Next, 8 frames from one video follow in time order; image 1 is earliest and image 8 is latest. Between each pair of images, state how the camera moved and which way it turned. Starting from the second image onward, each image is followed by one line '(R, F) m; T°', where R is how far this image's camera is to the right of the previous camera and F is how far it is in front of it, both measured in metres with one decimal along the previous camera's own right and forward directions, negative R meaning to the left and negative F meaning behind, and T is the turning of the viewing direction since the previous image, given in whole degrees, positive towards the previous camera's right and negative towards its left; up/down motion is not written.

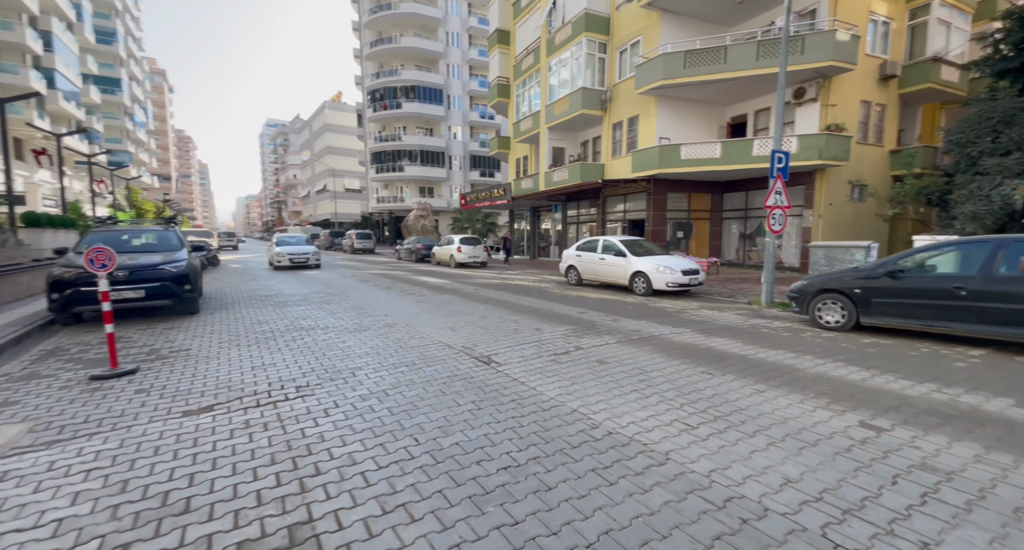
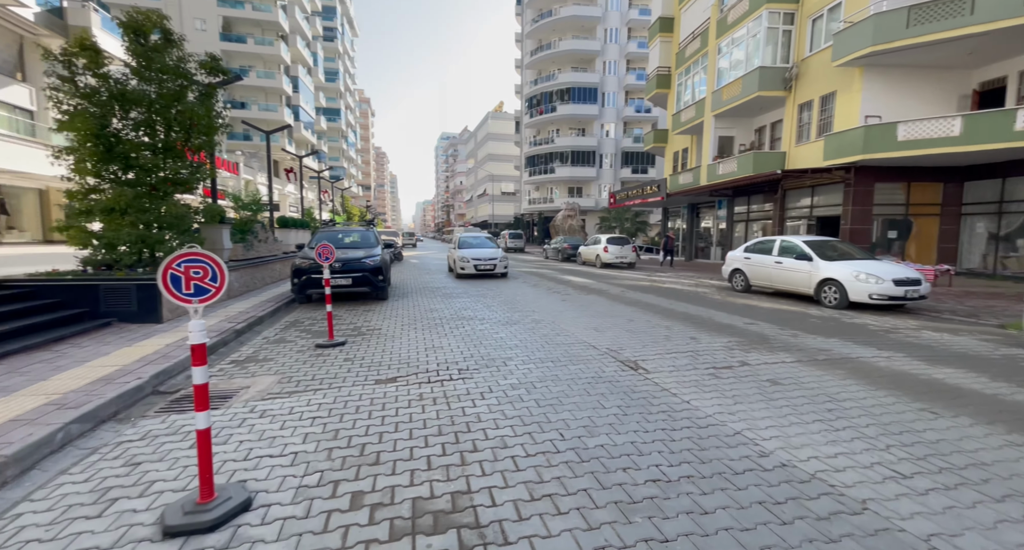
(-0.4, +1.6) m; -17°
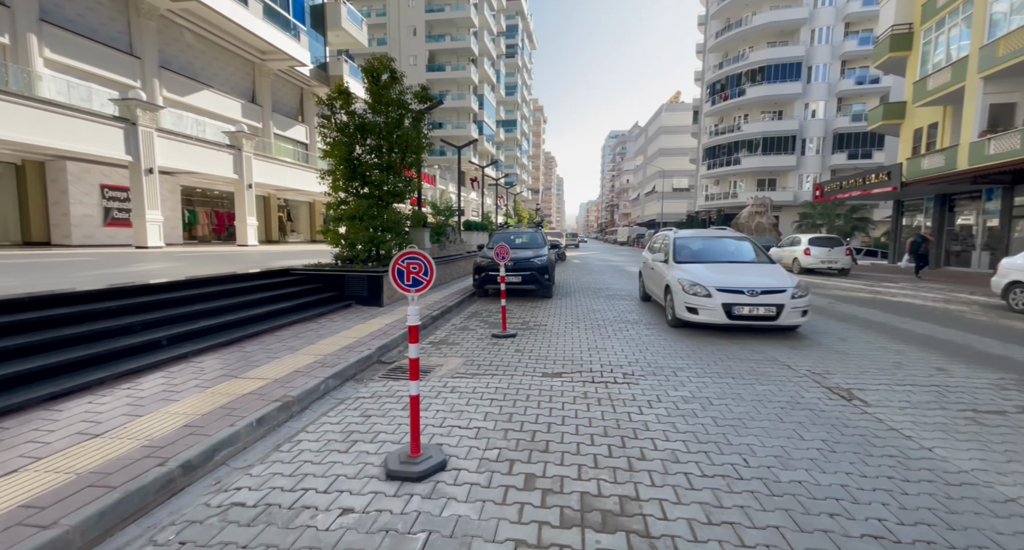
(-0.3, -1.4) m; -19°
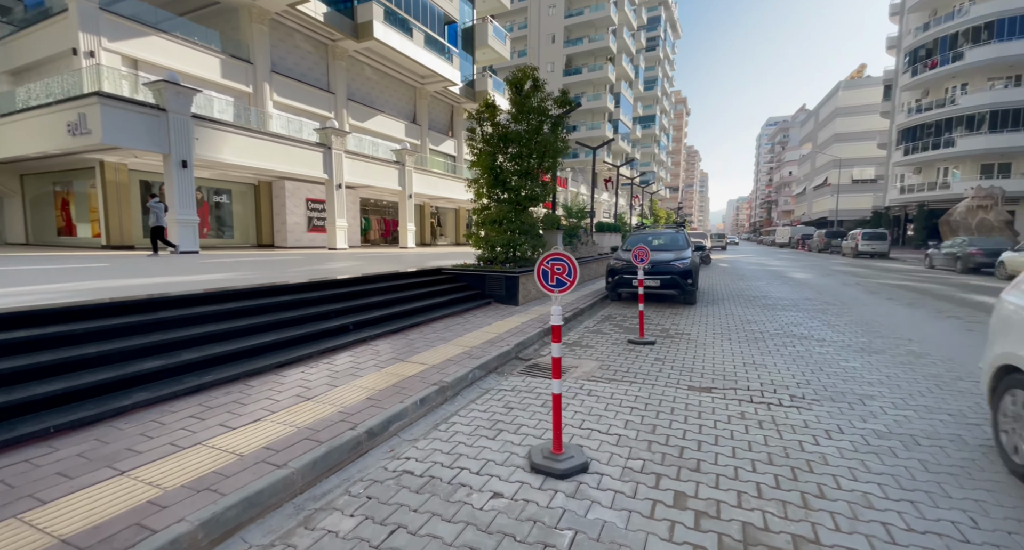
(-0.1, -0.8) m; -15°
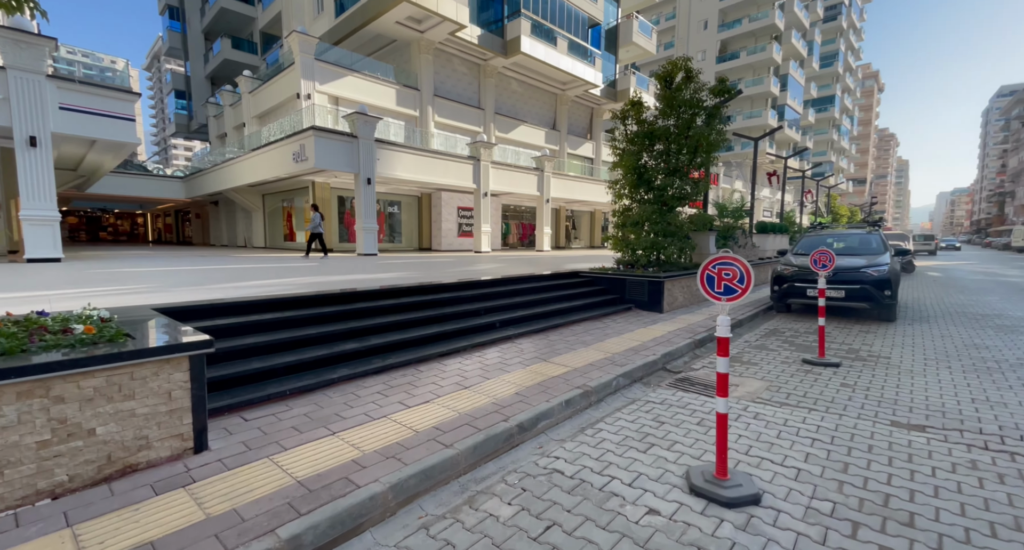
(-0.1, -0.3) m; -17°
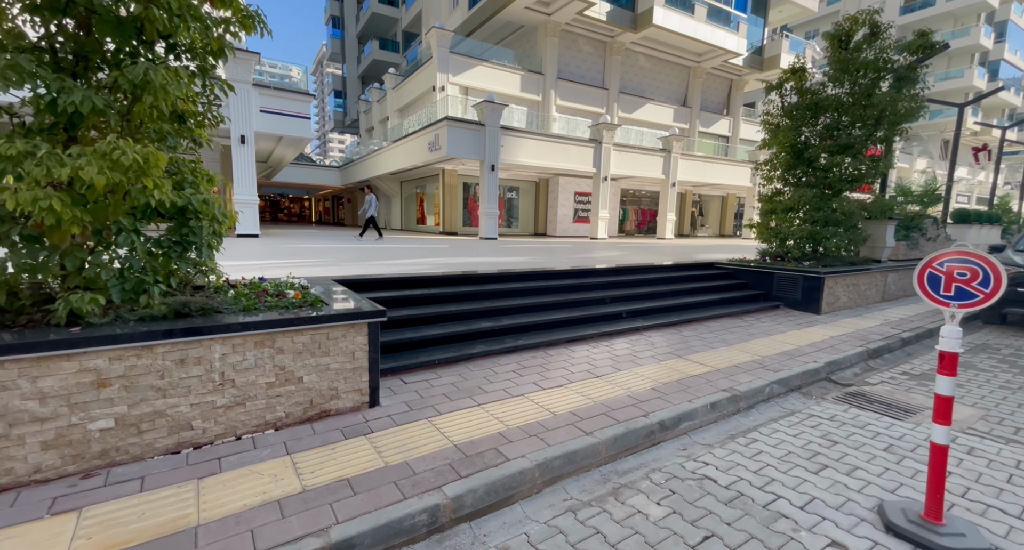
(-0.2, -0.1) m; -13°
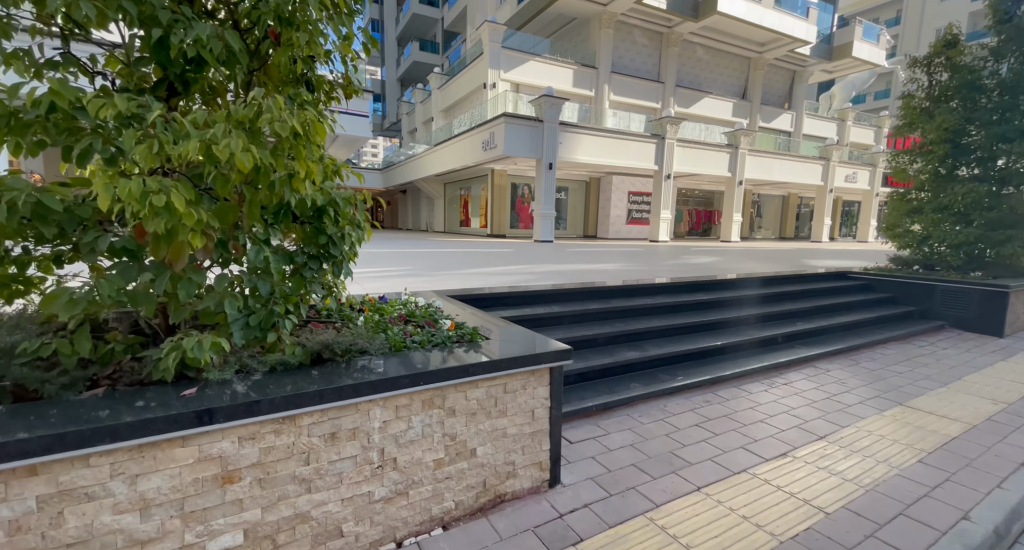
(-0.9, +0.8) m; -5°
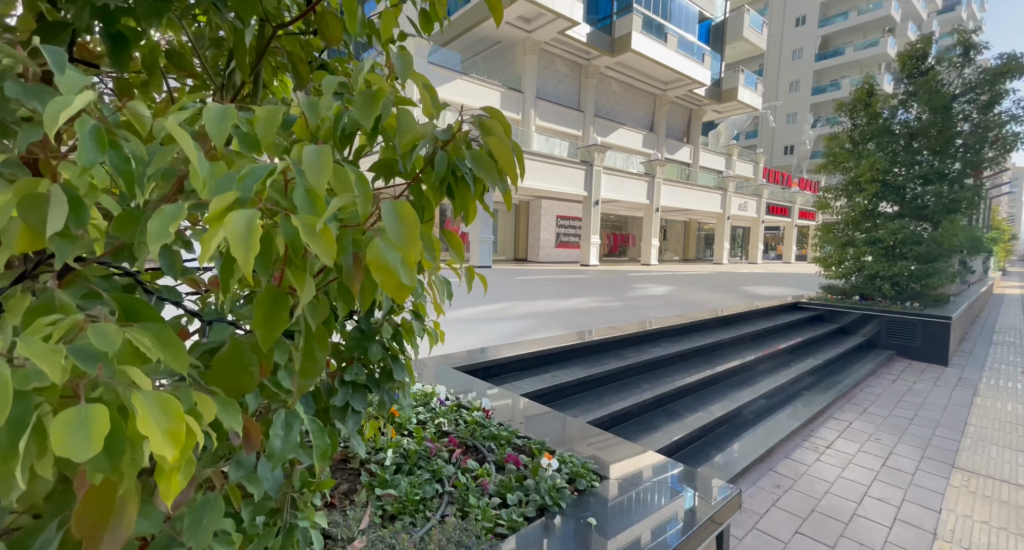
(-0.6, +0.8) m; +10°
